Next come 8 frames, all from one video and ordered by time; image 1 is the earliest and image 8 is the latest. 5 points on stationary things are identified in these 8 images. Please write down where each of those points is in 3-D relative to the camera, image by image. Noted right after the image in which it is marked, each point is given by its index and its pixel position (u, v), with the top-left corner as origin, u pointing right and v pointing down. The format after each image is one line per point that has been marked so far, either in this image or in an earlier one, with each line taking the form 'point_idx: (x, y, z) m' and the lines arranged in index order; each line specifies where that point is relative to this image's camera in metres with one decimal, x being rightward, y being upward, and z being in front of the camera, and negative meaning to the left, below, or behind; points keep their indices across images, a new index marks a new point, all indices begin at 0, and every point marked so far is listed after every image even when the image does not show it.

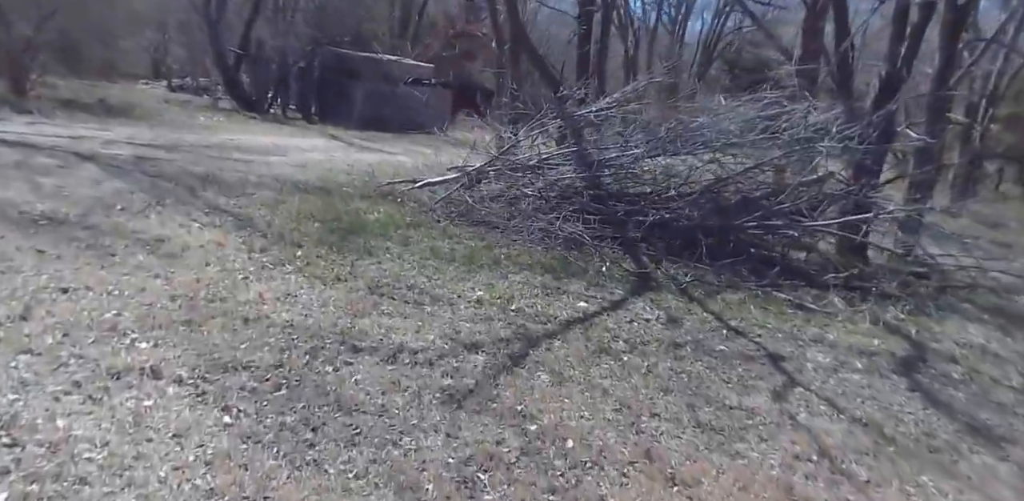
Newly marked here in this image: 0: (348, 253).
0: (-1.5, 0.0, +7.3) m
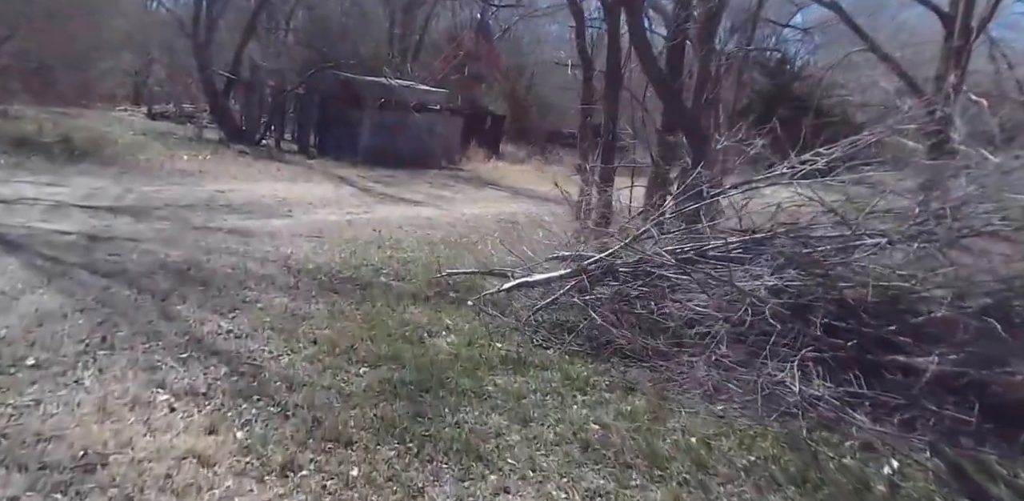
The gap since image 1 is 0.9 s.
0: (-0.3, -1.0, +4.0) m
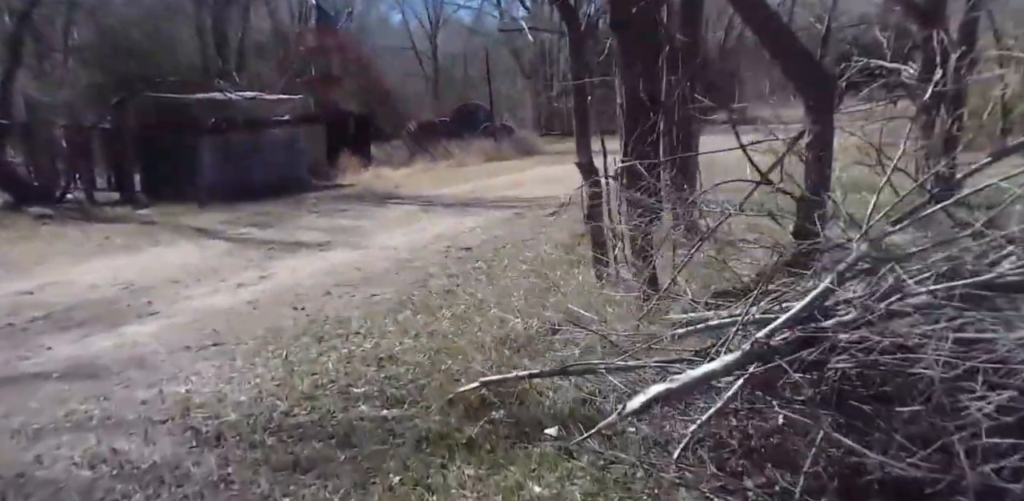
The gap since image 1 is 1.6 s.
0: (+0.9, -1.5, +1.1) m
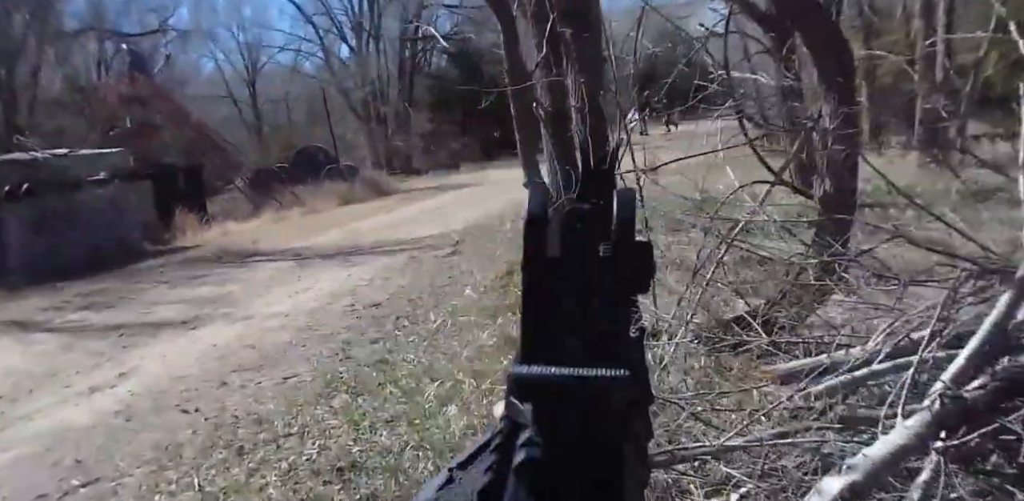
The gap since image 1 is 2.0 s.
0: (+1.8, -1.3, 0.0) m
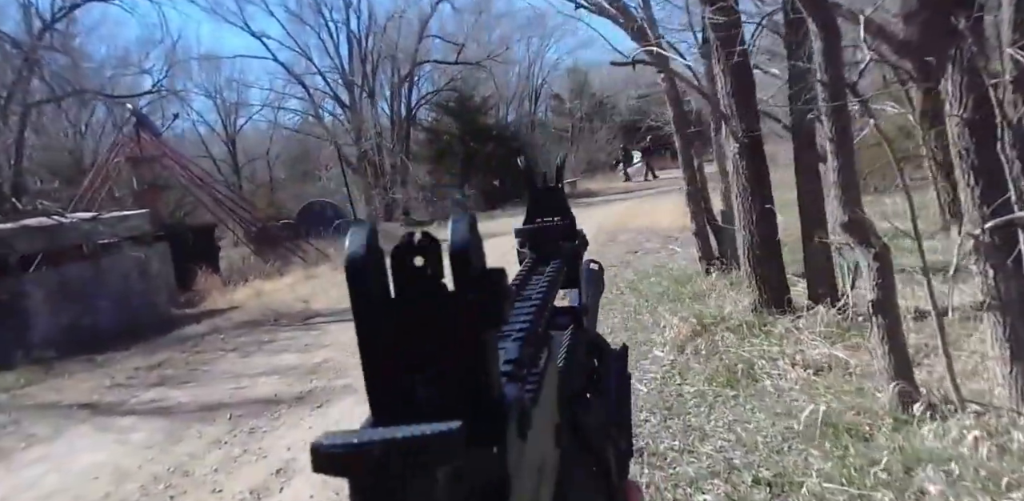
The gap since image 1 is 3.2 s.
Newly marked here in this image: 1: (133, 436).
0: (+3.6, -1.2, -1.0) m
1: (-3.2, -1.6, +6.9) m
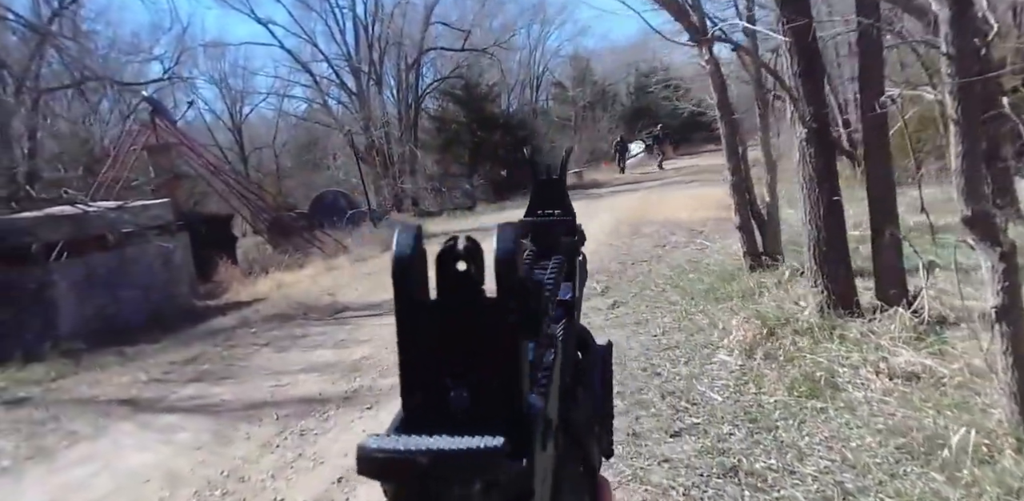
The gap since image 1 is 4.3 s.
0: (+4.1, -1.4, -1.1) m
1: (-2.8, -1.5, +6.8) m
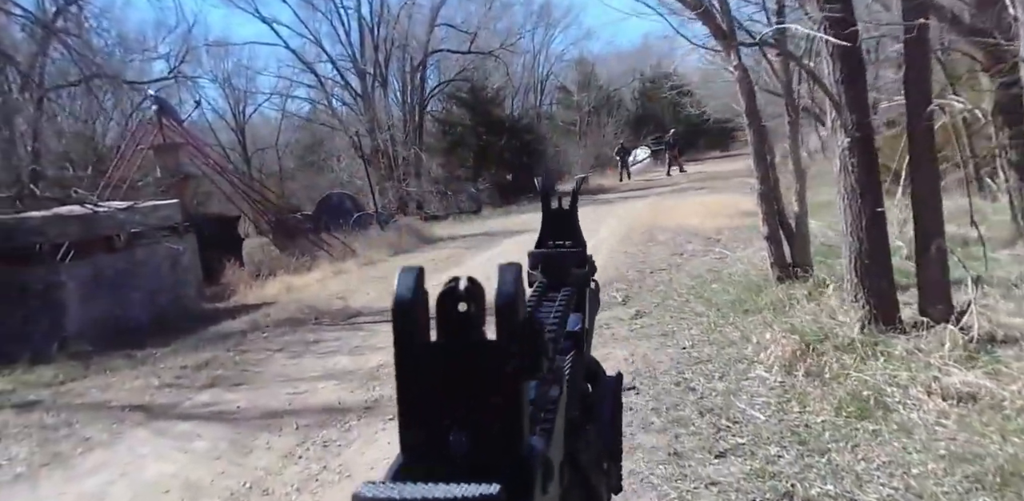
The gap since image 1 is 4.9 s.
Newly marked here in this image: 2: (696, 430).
0: (+4.3, -1.5, -1.2) m
1: (-2.6, -1.6, +6.6) m
2: (+1.1, -1.1, +5.1) m
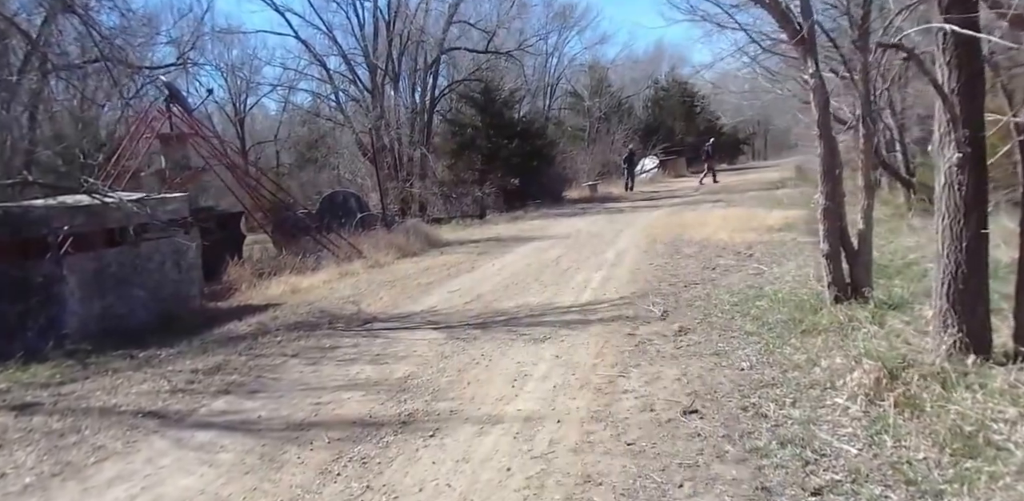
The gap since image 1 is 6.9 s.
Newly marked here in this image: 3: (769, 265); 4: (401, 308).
0: (+4.8, -1.6, -1.6) m
1: (-2.2, -1.6, +6.2) m
2: (+1.5, -1.2, +4.7) m
3: (+3.5, -0.2, +11.1) m
4: (-1.6, -0.8, +11.8) m
